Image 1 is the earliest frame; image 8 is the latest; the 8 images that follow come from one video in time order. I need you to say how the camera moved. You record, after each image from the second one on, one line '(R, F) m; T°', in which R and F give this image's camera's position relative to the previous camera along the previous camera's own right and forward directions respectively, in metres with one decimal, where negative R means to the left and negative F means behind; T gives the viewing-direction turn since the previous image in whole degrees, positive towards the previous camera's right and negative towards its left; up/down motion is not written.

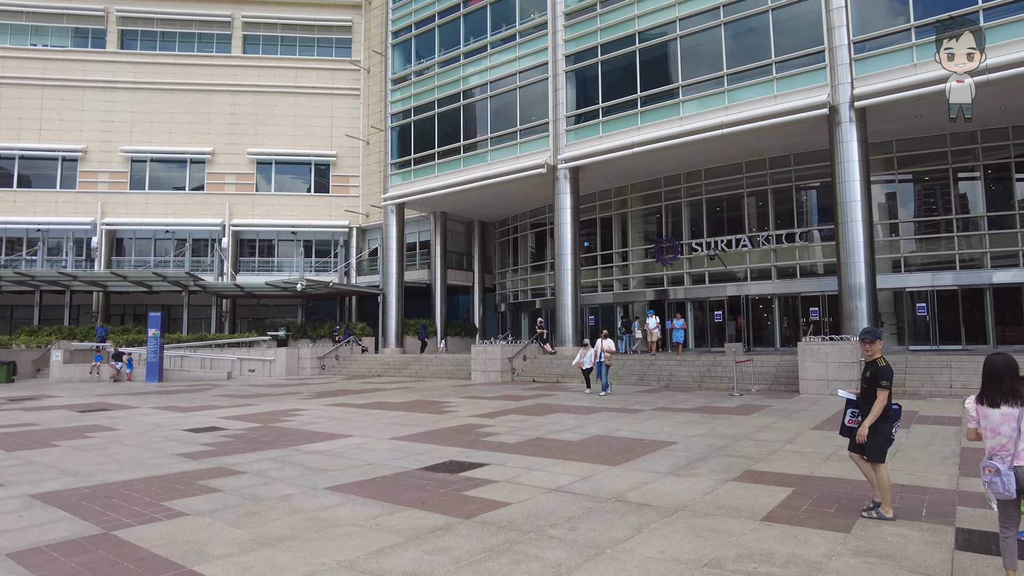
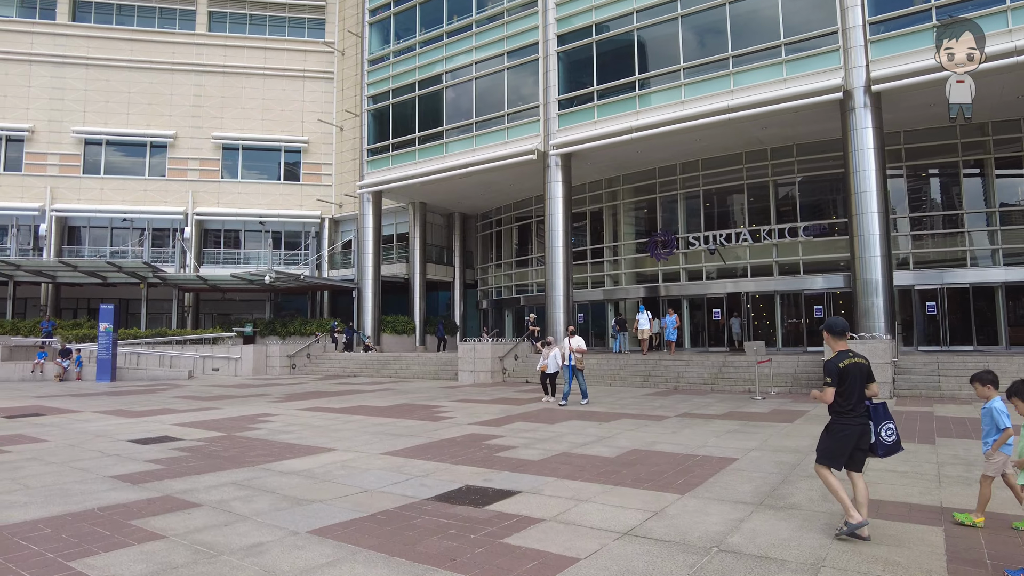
(-0.6, +1.8) m; +3°
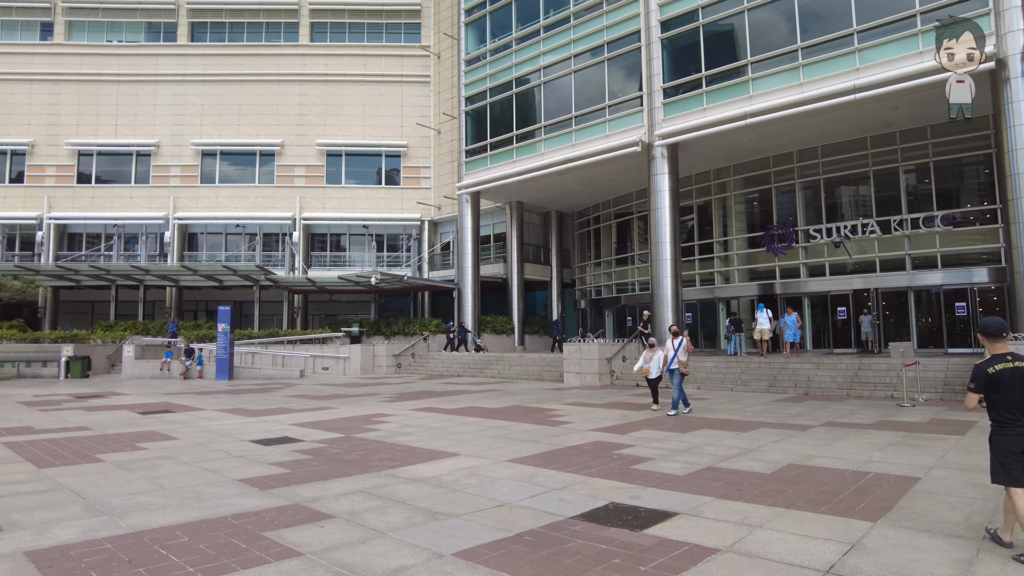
(-0.5, +0.6) m; -8°
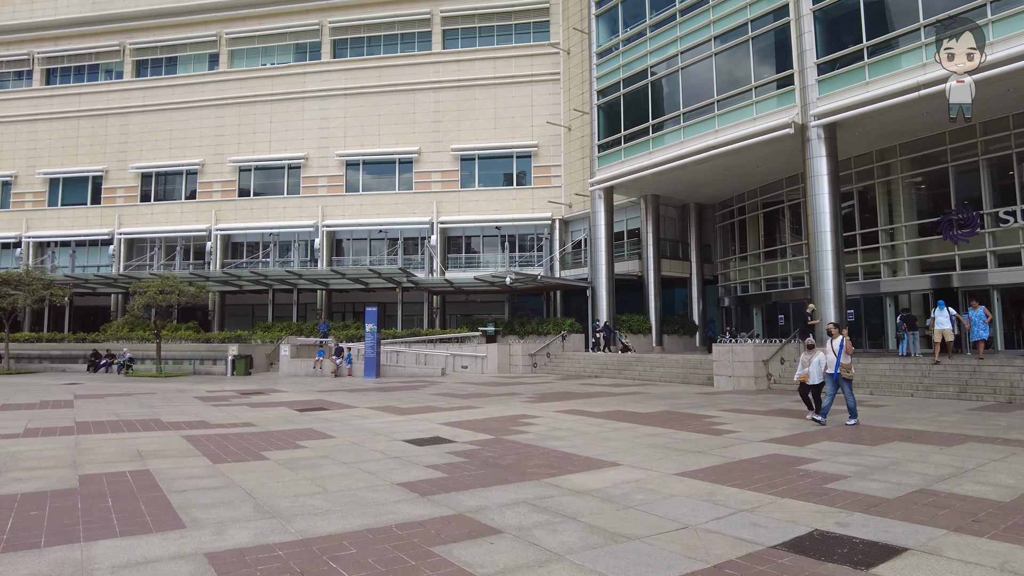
(-0.4, +0.5) m; -11°
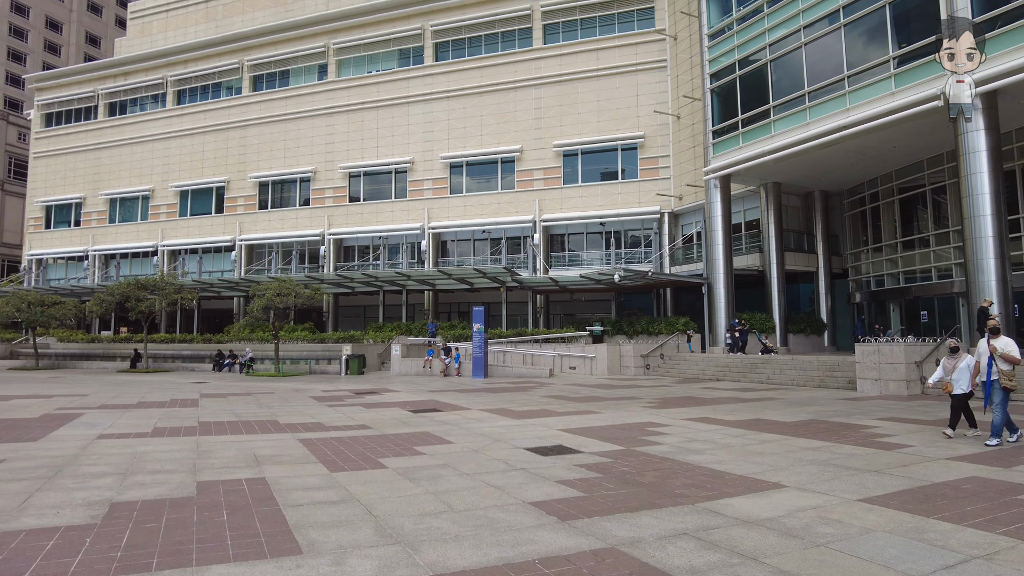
(-0.4, +0.8) m; -9°
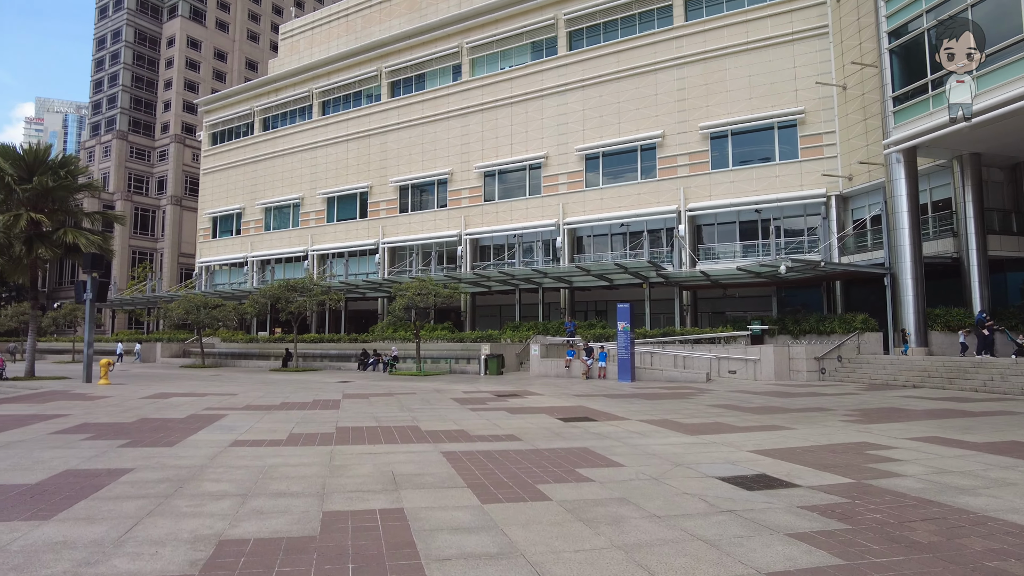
(-0.5, +1.6) m; -11°
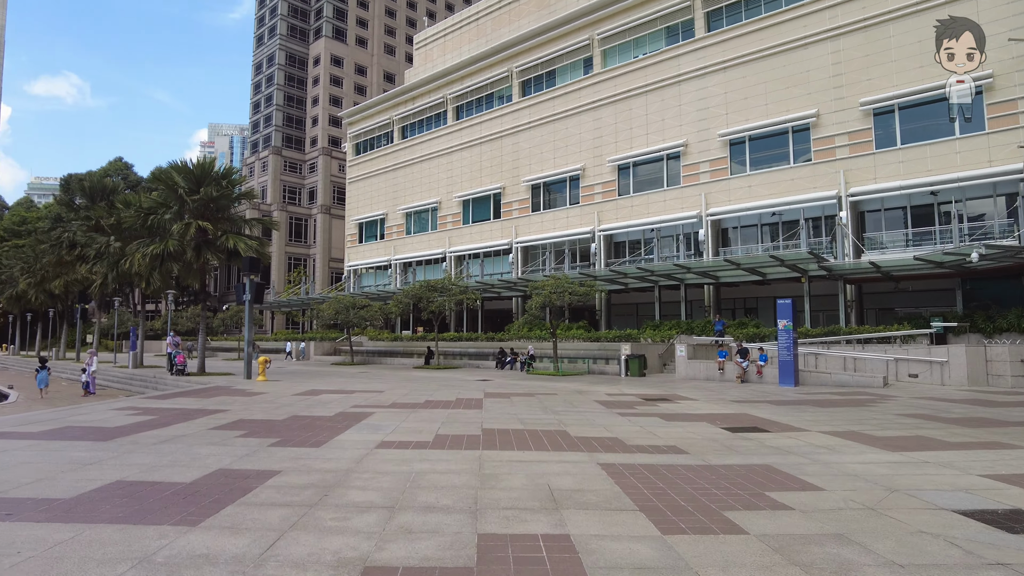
(-0.4, +0.8) m; -11°
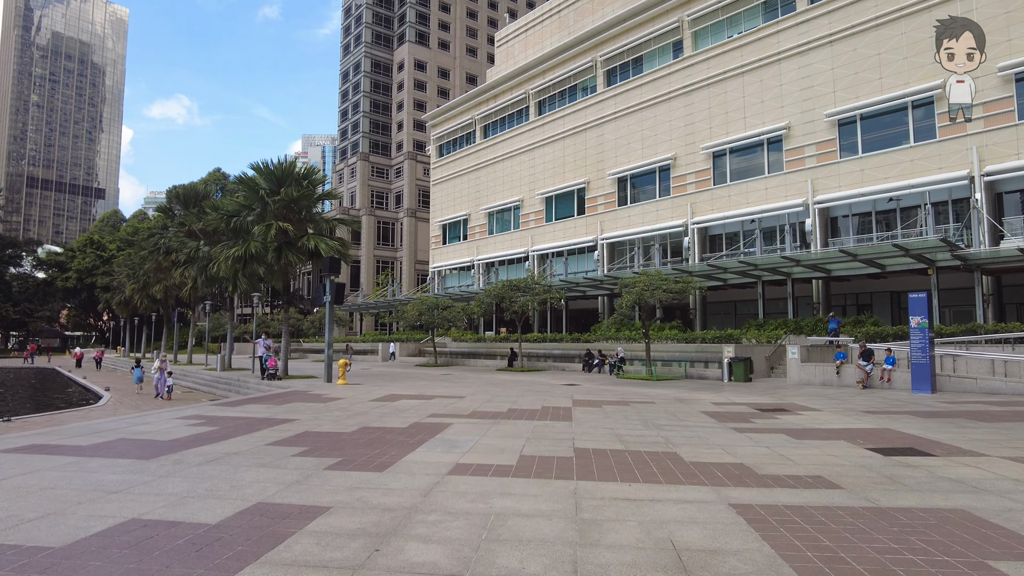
(-0.1, +1.4) m; -7°
